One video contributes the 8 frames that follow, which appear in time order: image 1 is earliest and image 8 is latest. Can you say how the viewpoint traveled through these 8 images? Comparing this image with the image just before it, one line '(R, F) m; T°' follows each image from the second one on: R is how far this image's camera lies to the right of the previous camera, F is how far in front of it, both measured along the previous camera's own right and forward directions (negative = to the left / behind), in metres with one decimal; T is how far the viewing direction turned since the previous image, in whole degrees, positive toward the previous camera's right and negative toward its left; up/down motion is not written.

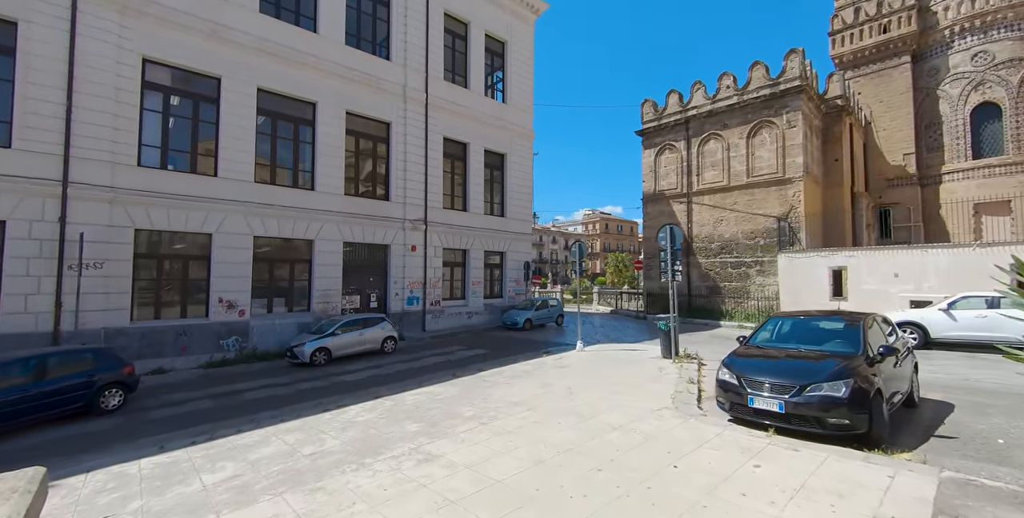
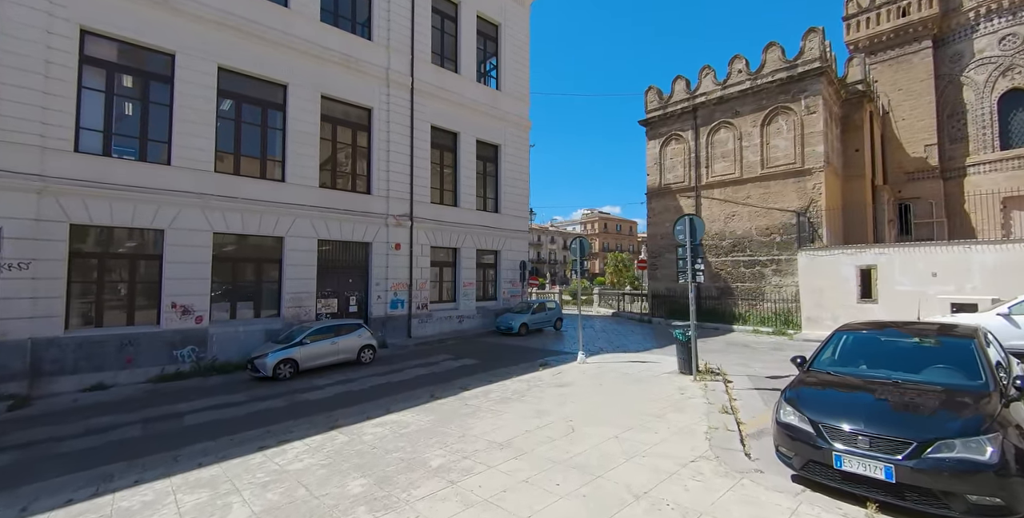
(+0.2, +1.5) m; 0°
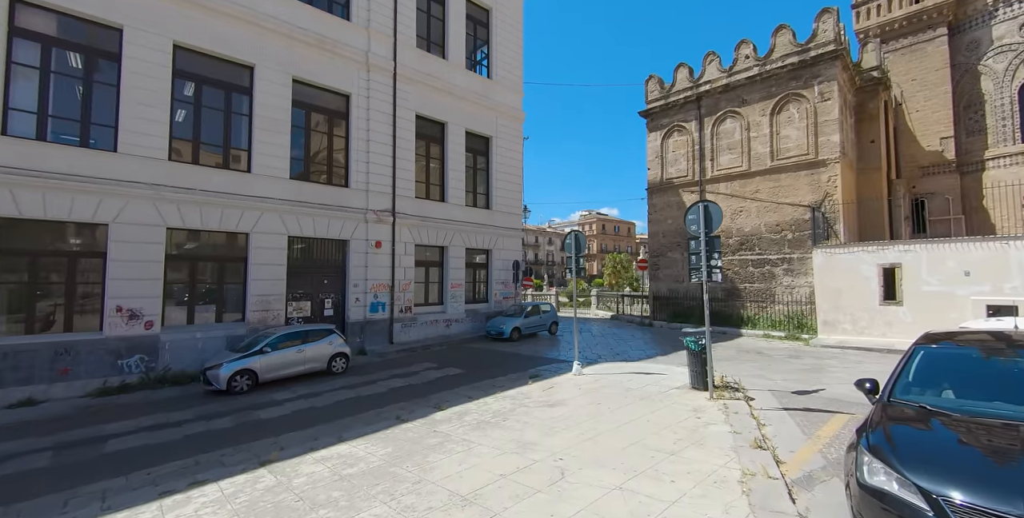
(+0.2, +1.2) m; 0°
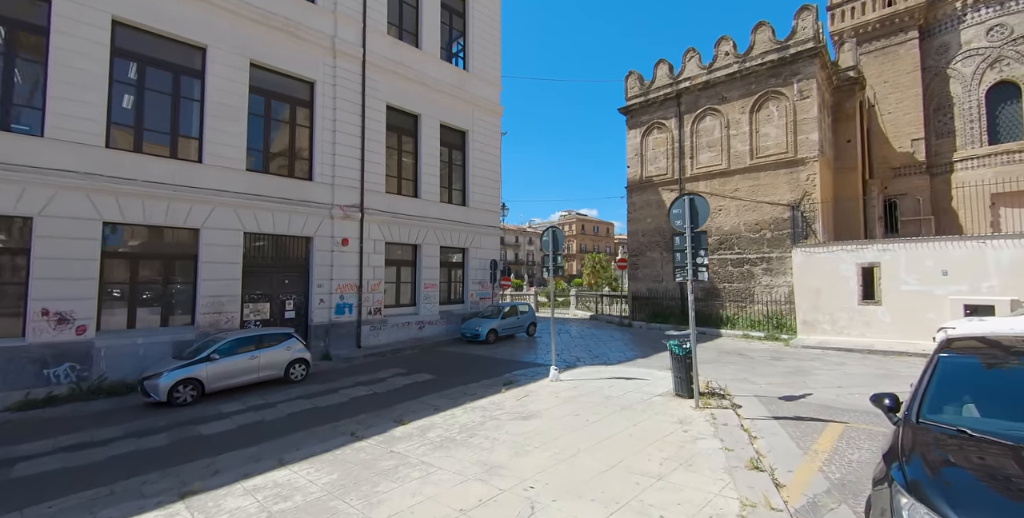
(+0.1, +0.6) m; +3°
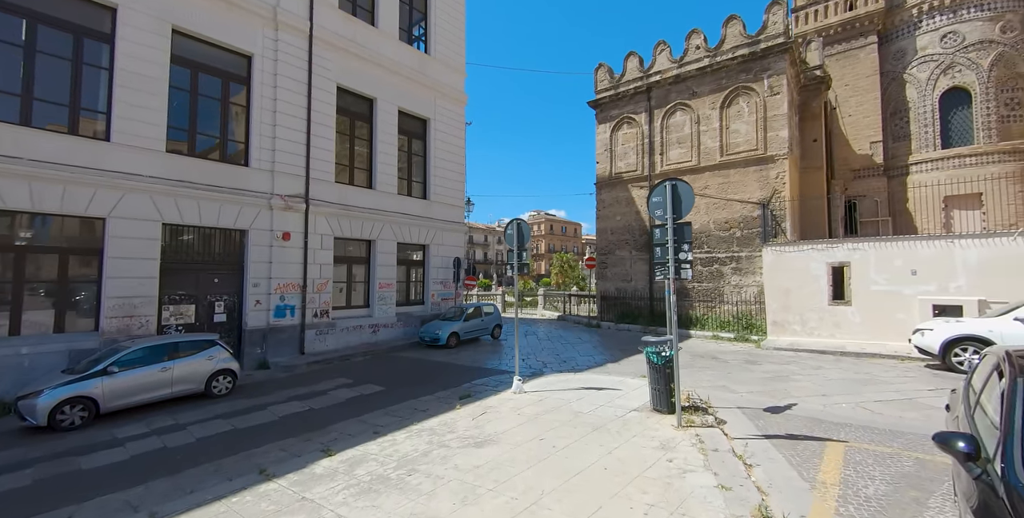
(+0.2, +0.9) m; +4°
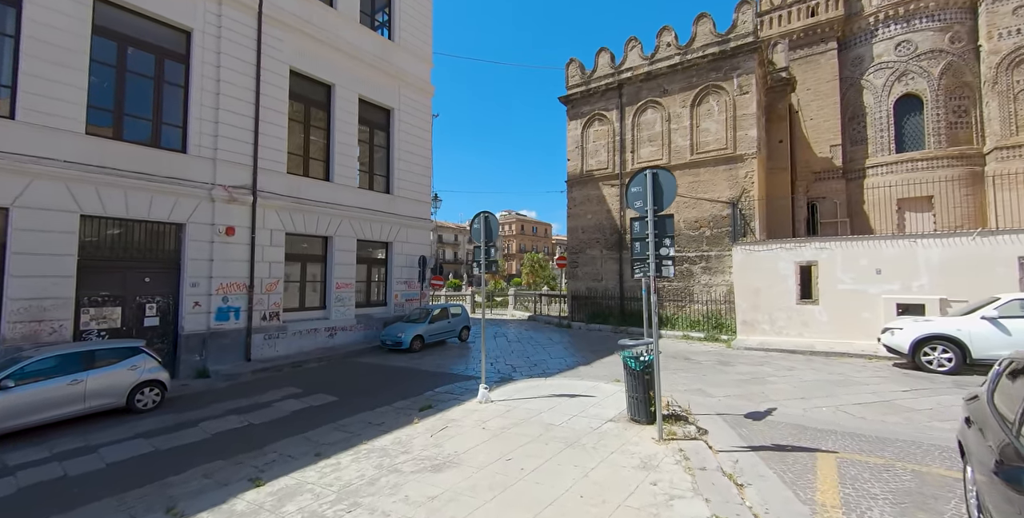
(+0.1, +0.6) m; +4°
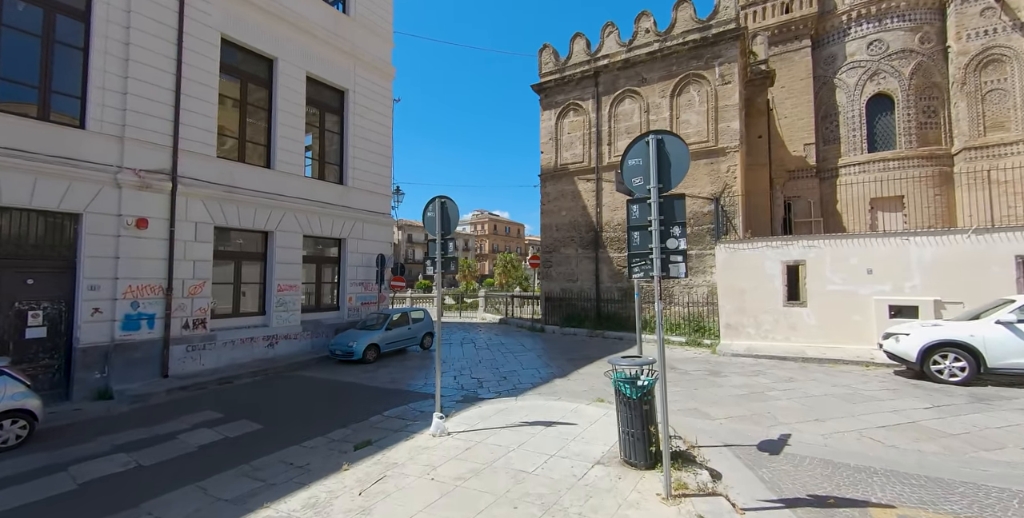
(+0.1, +1.2) m; +4°
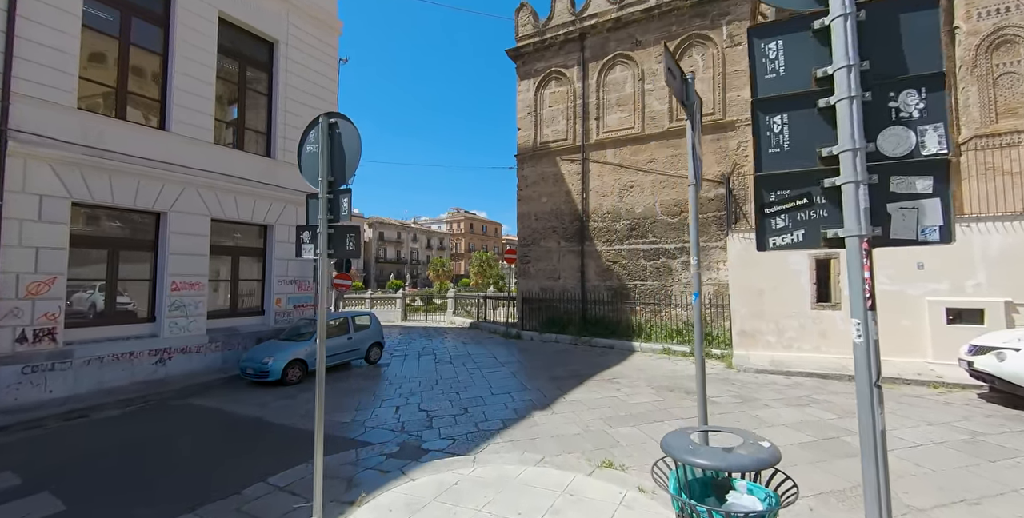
(+0.2, +2.4) m; +3°
